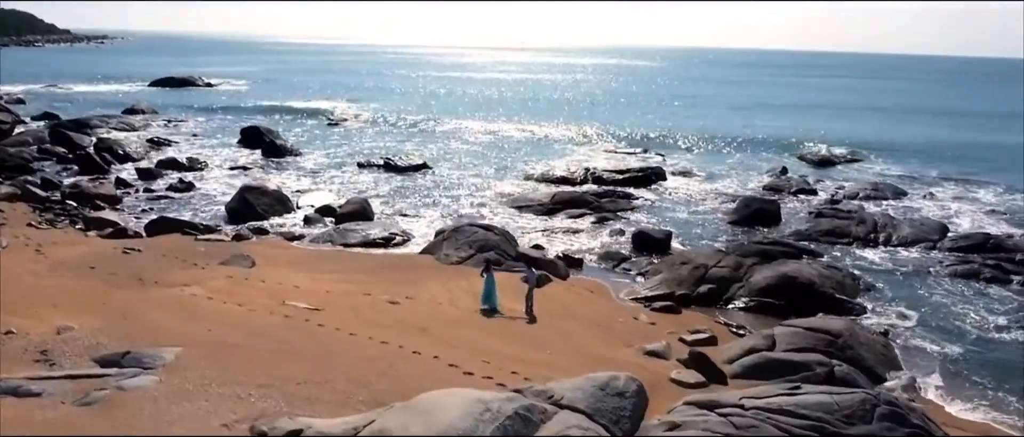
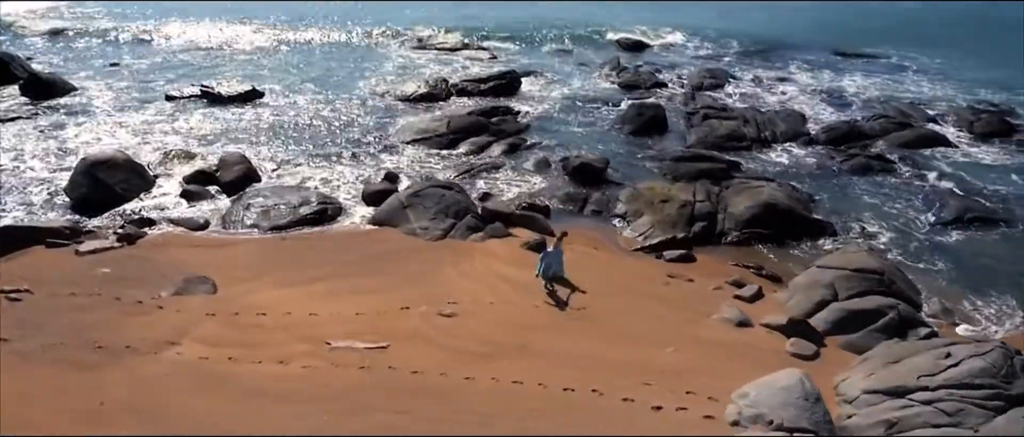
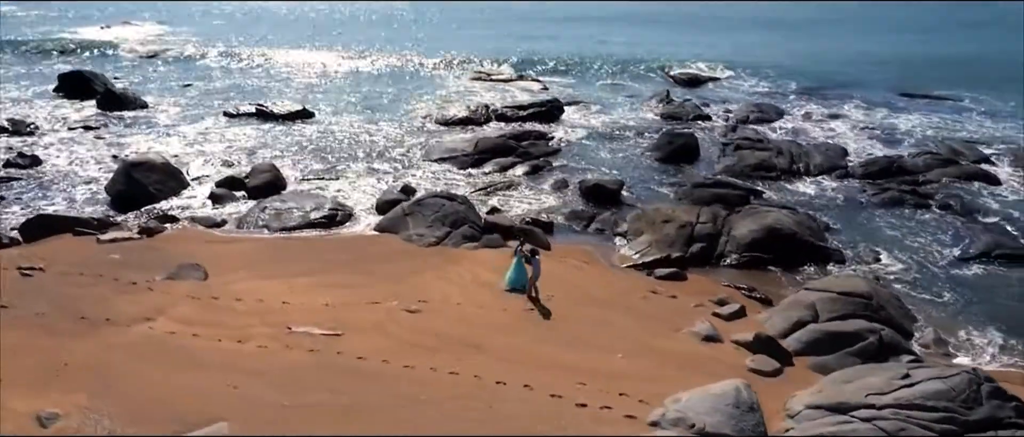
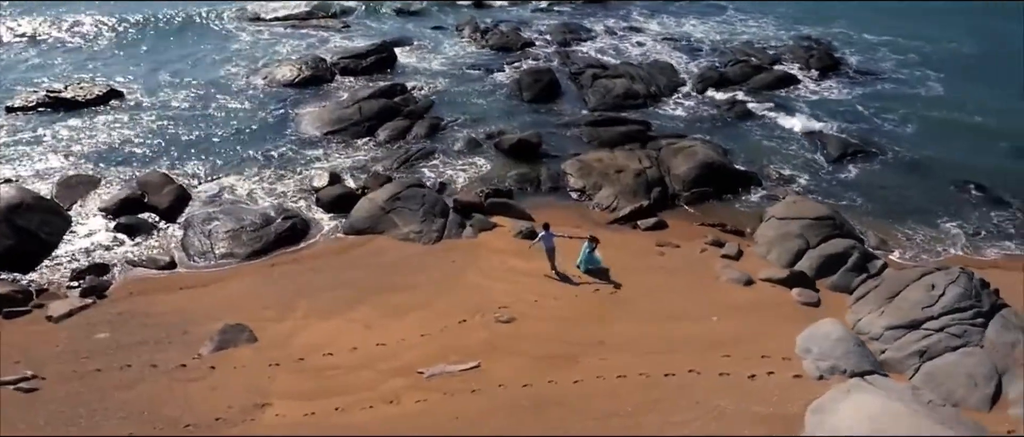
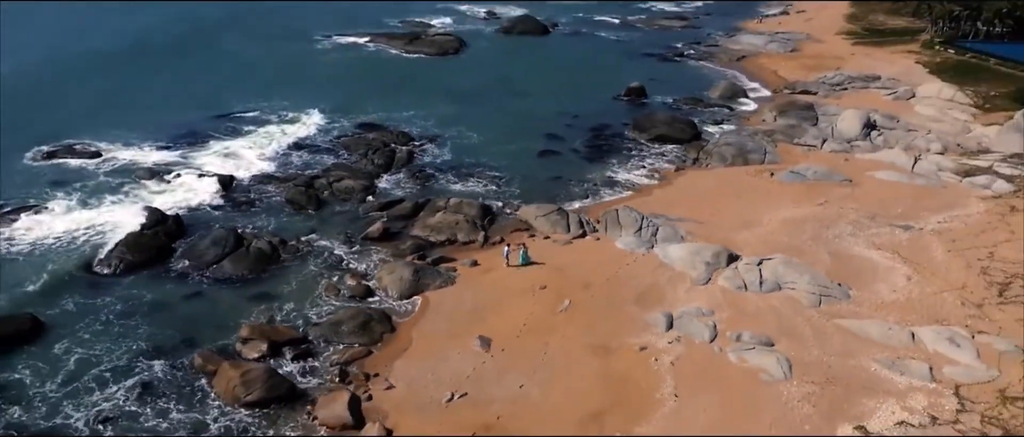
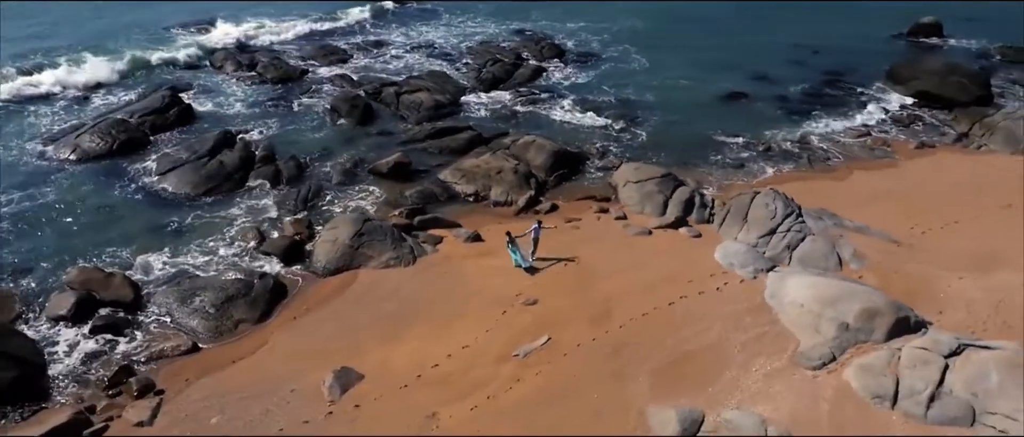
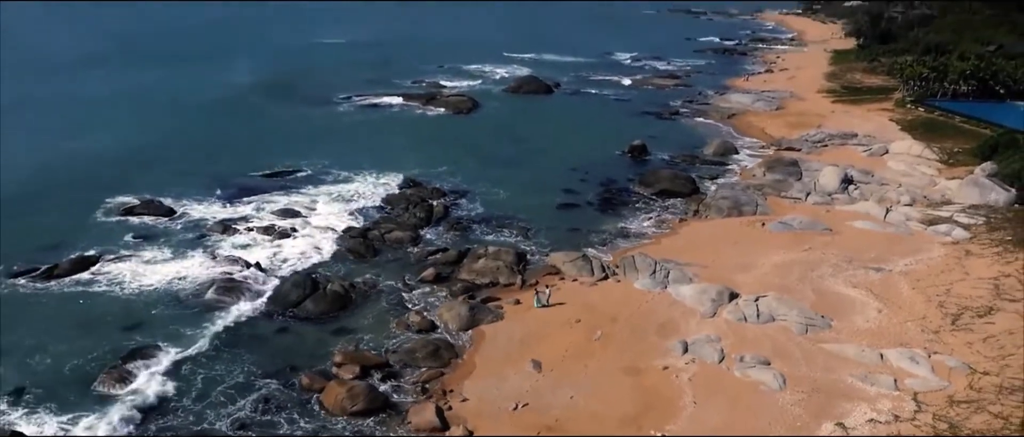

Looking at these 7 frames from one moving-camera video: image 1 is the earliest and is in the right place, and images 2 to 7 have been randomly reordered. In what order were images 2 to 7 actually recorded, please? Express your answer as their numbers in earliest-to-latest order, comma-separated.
3, 2, 4, 6, 5, 7
